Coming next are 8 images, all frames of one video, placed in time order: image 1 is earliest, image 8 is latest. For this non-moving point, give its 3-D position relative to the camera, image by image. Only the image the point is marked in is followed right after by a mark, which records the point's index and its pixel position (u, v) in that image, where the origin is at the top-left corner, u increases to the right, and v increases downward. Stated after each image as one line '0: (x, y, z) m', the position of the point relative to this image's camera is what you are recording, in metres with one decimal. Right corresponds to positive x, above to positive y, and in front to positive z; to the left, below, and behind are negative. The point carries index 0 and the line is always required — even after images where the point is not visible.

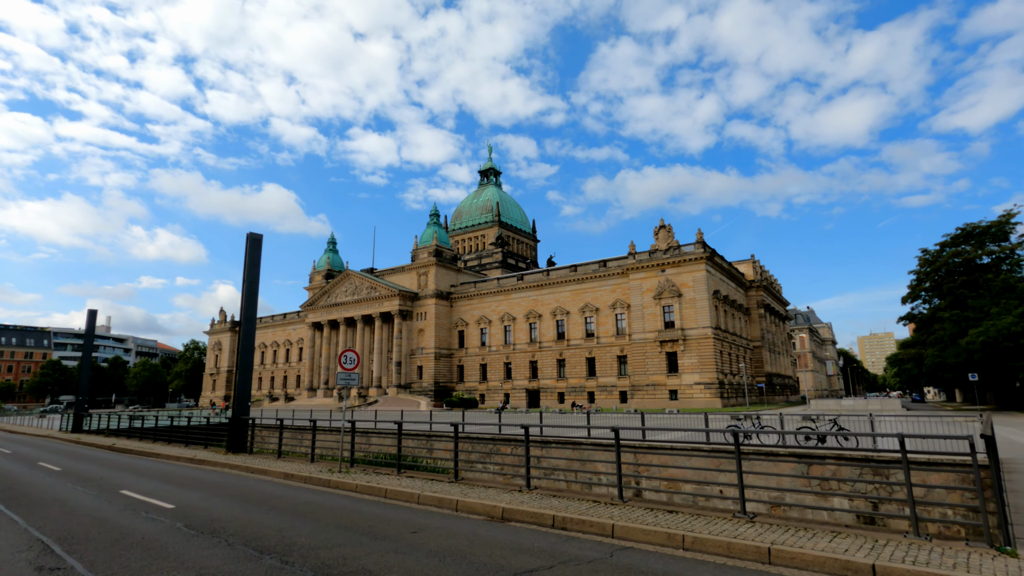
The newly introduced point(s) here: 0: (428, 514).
0: (-1.5, -3.8, +9.3) m
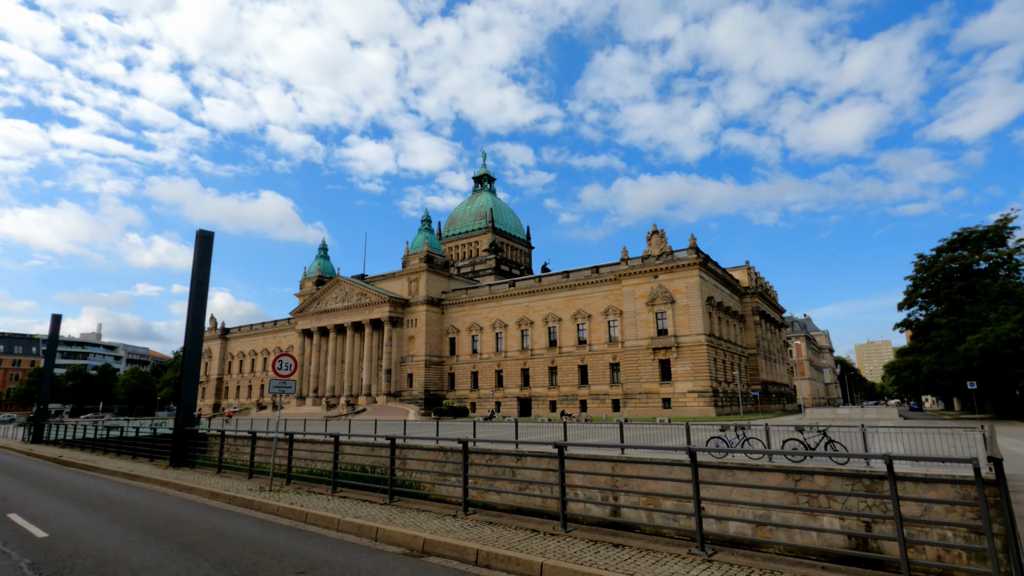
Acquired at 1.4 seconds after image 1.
0: (-2.5, -3.7, +7.9) m
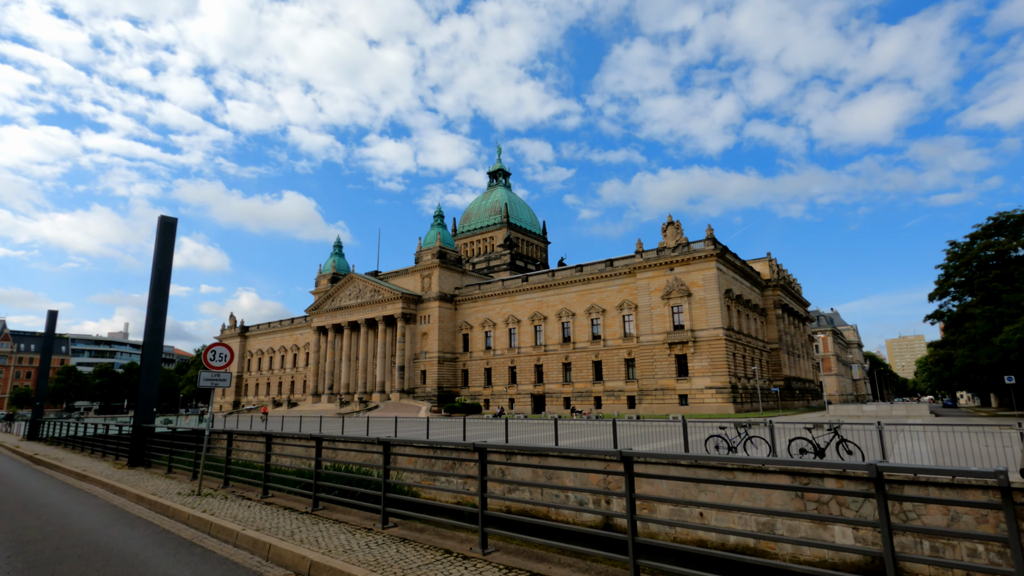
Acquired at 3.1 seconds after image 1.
0: (-3.5, -3.3, +6.6) m
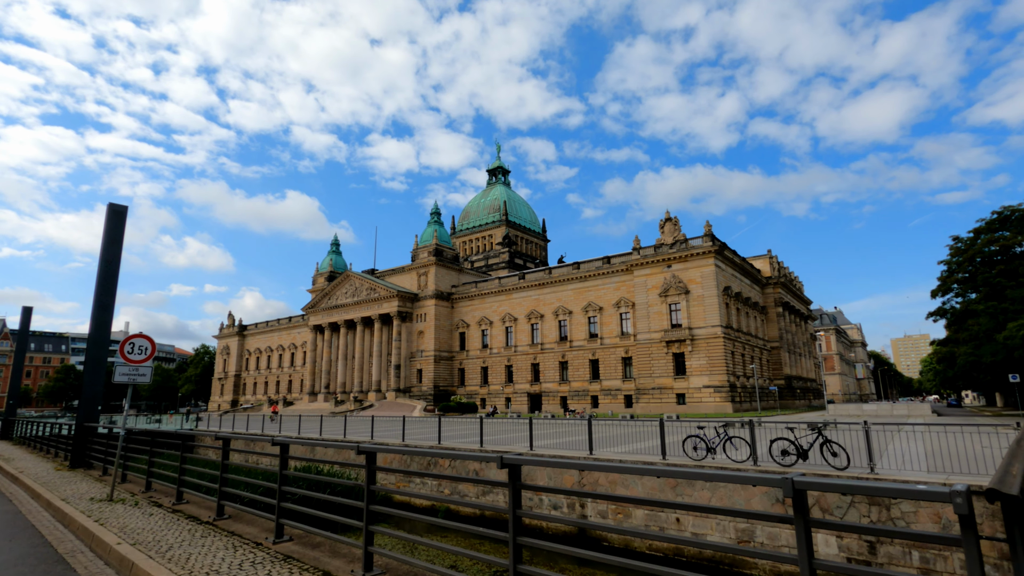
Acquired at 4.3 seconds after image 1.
0: (-4.6, -3.0, +5.6) m
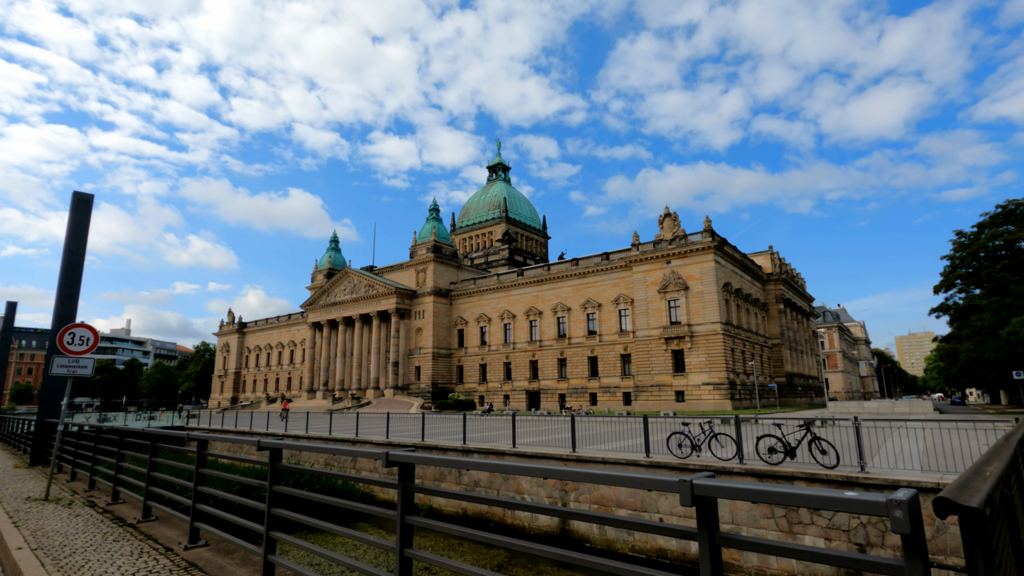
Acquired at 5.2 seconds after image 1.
0: (-5.3, -2.8, +5.0) m
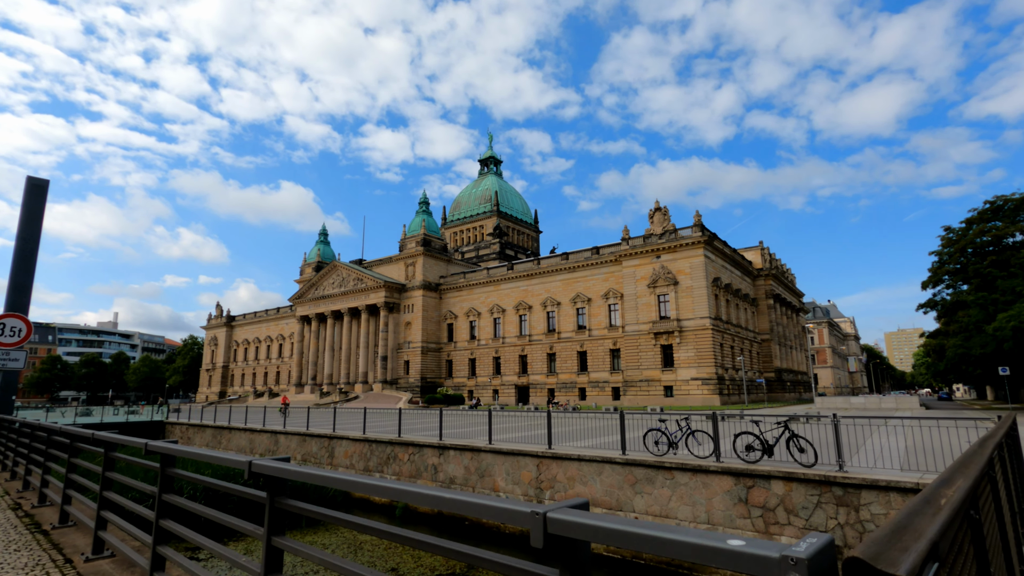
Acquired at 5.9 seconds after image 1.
0: (-5.9, -2.6, +4.4) m
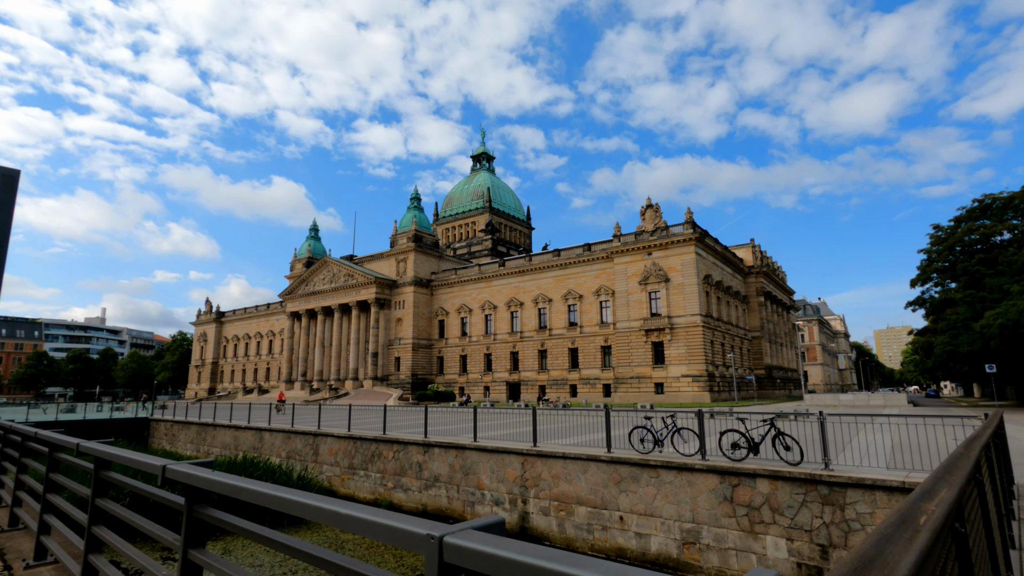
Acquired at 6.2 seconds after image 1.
0: (-6.1, -2.6, +4.1) m
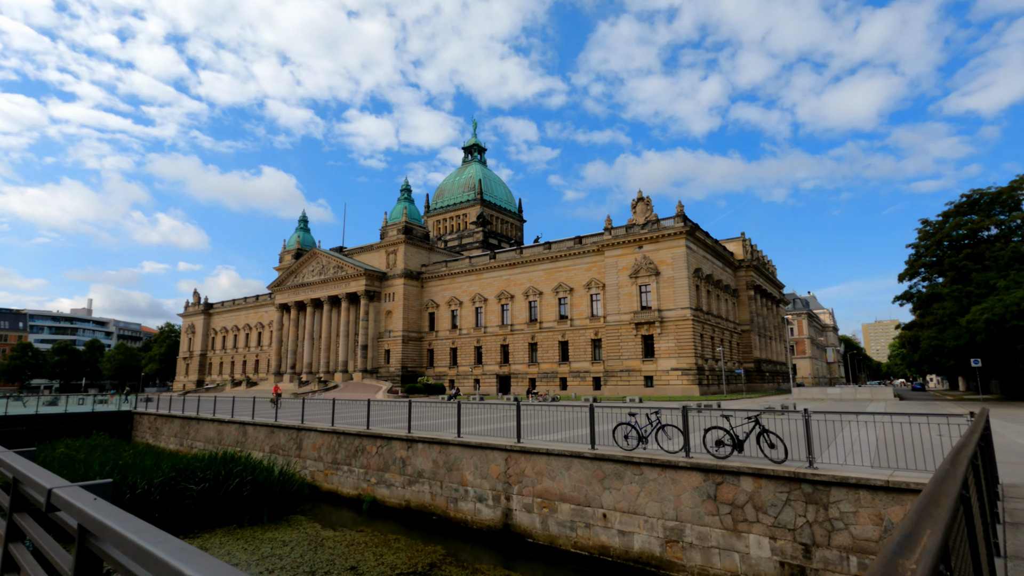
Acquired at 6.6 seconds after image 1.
0: (-6.4, -2.5, +3.7) m
